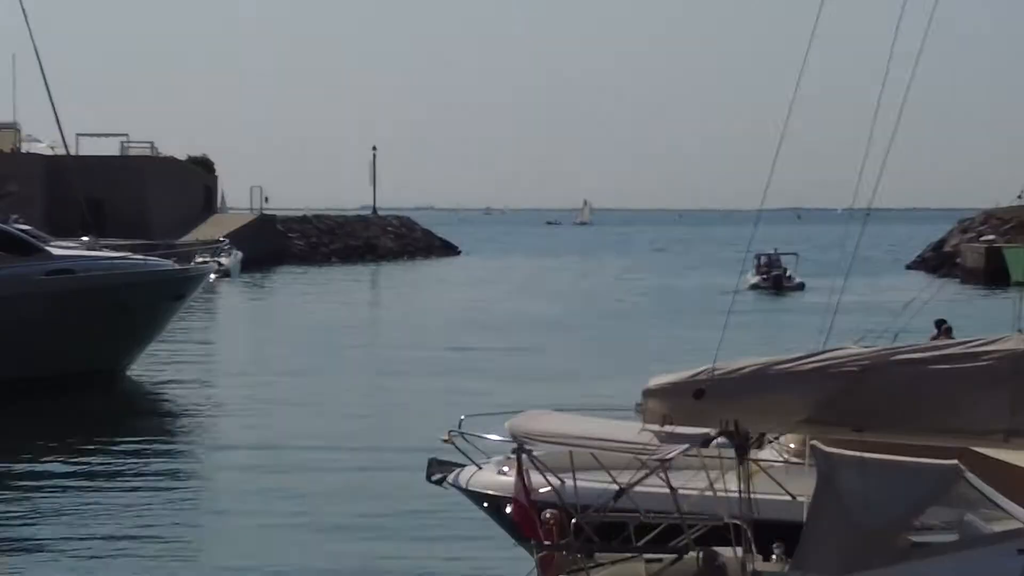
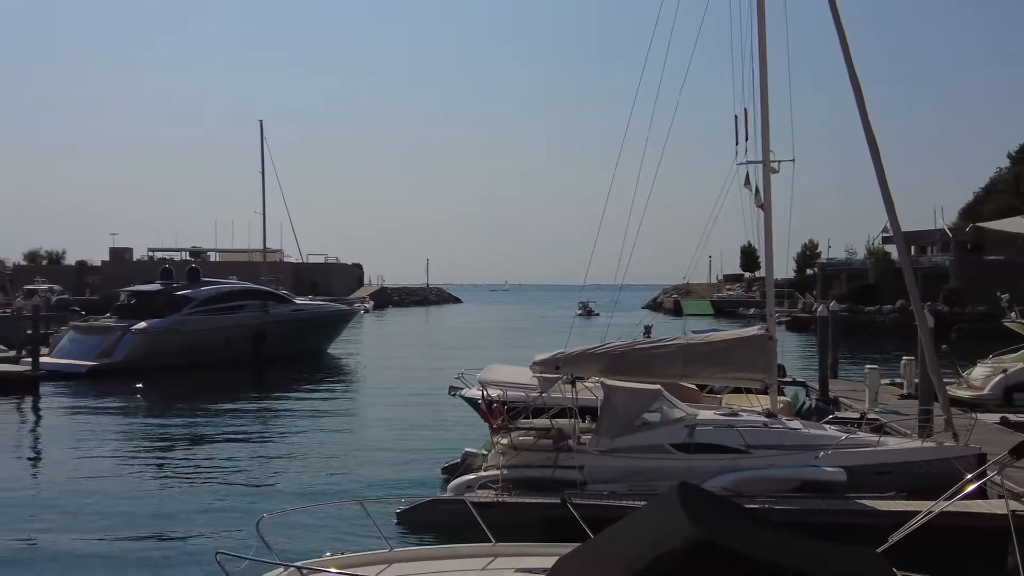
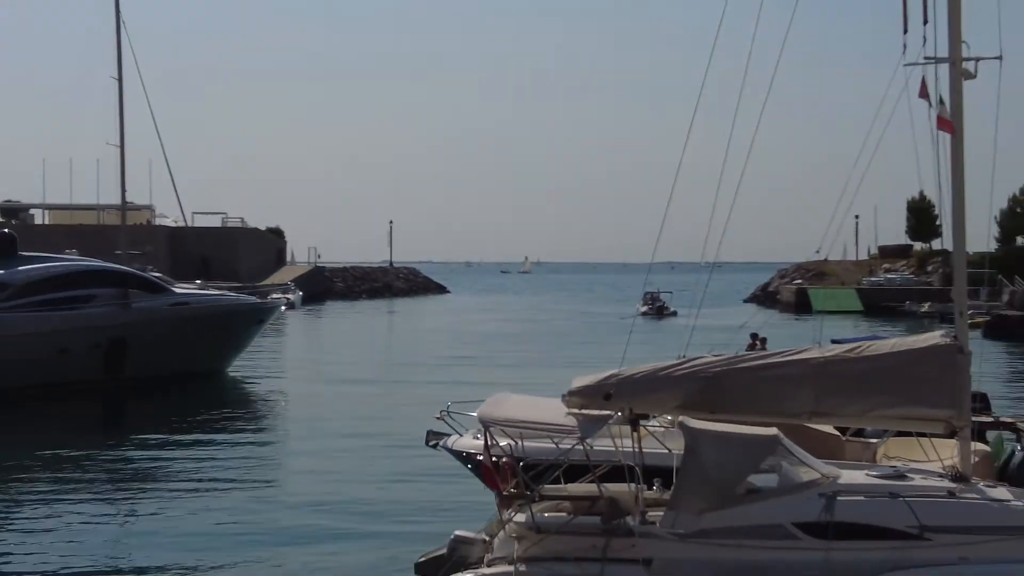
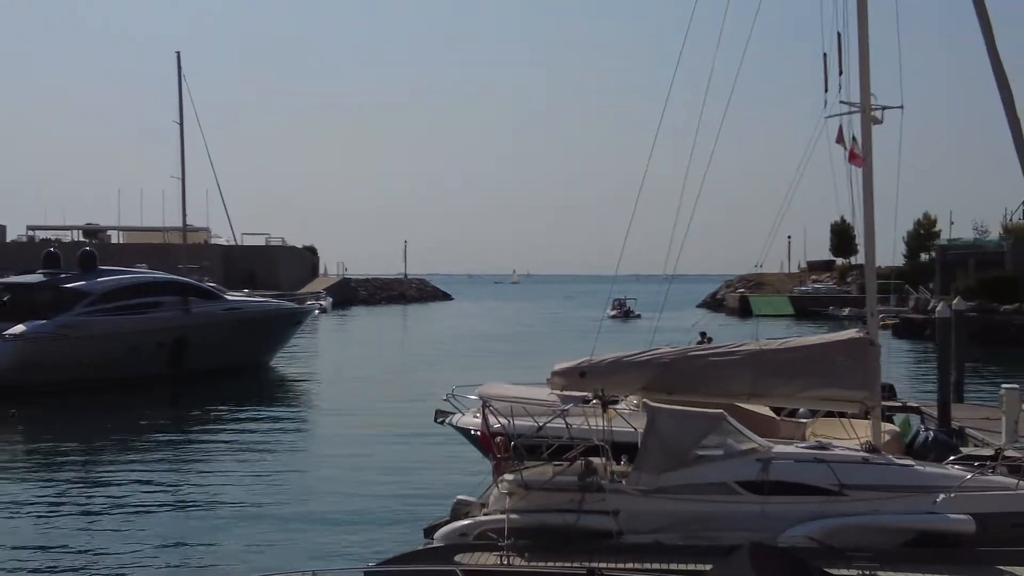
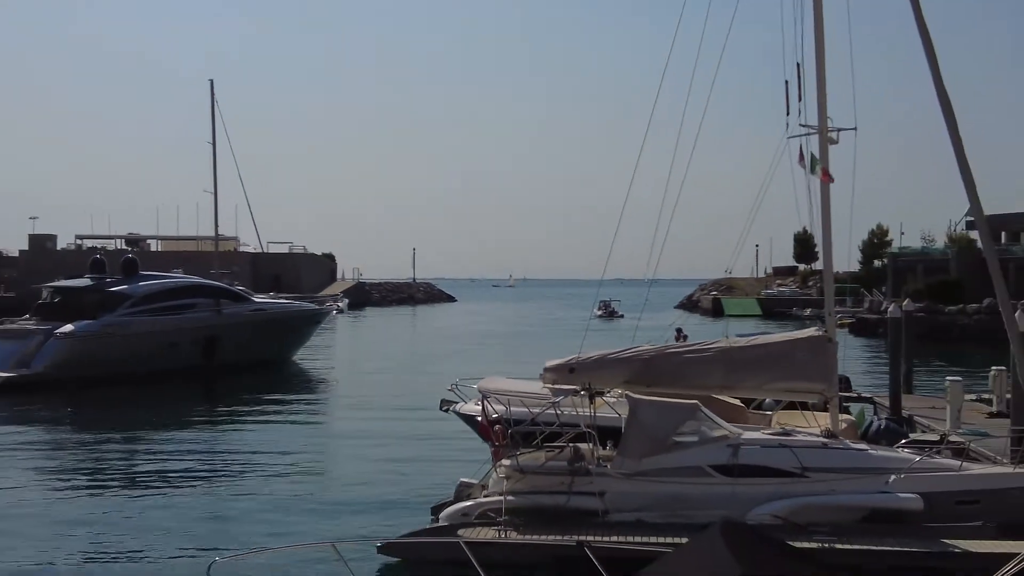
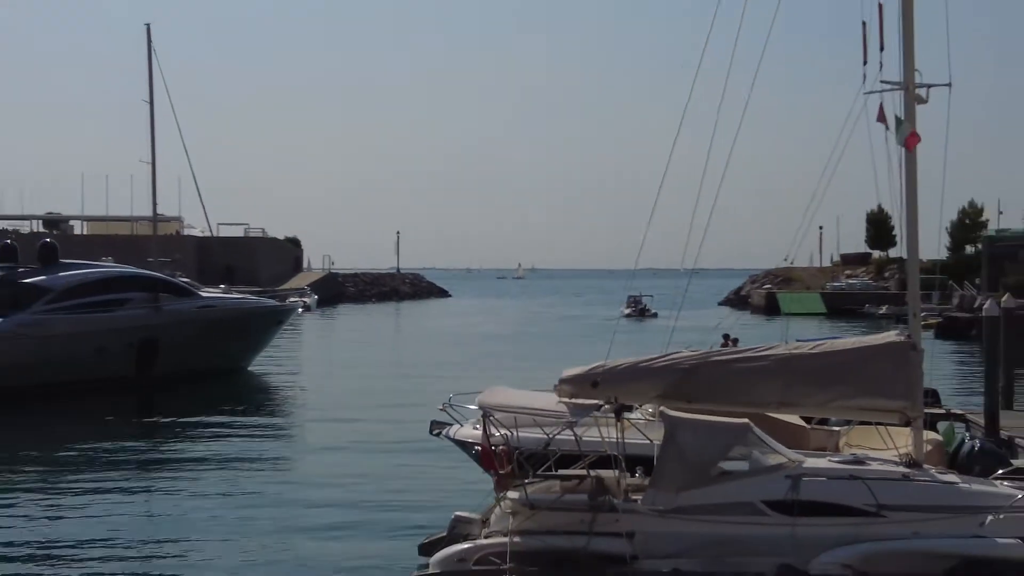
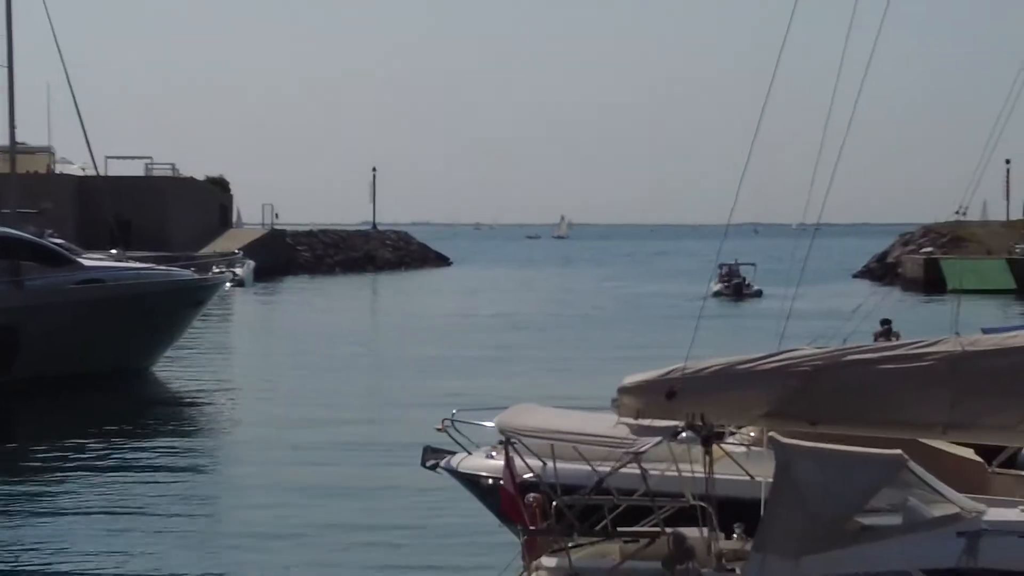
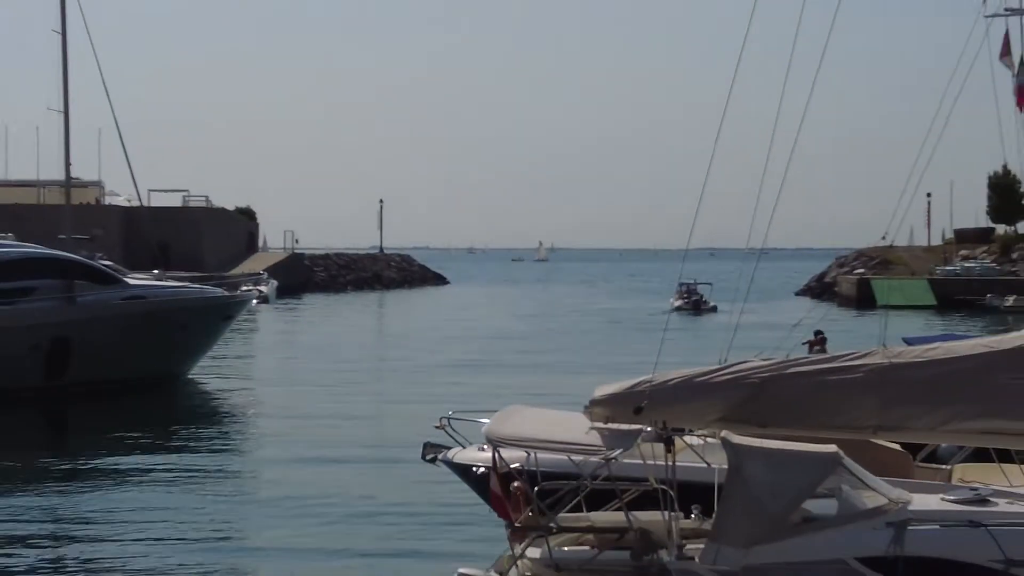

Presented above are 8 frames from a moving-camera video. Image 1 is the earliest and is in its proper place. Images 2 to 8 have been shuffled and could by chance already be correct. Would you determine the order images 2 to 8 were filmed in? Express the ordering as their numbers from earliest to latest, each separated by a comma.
7, 8, 3, 6, 4, 5, 2
